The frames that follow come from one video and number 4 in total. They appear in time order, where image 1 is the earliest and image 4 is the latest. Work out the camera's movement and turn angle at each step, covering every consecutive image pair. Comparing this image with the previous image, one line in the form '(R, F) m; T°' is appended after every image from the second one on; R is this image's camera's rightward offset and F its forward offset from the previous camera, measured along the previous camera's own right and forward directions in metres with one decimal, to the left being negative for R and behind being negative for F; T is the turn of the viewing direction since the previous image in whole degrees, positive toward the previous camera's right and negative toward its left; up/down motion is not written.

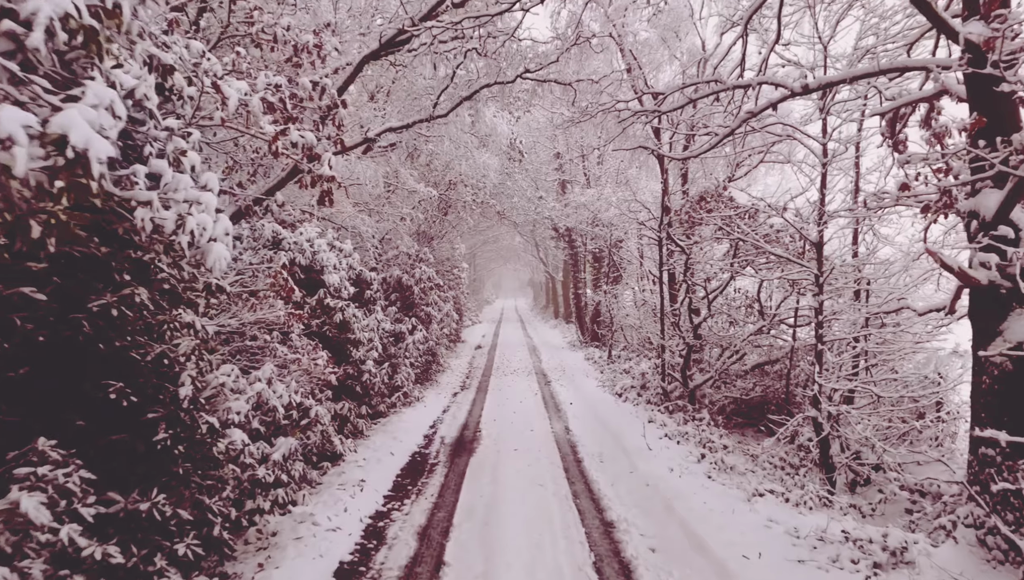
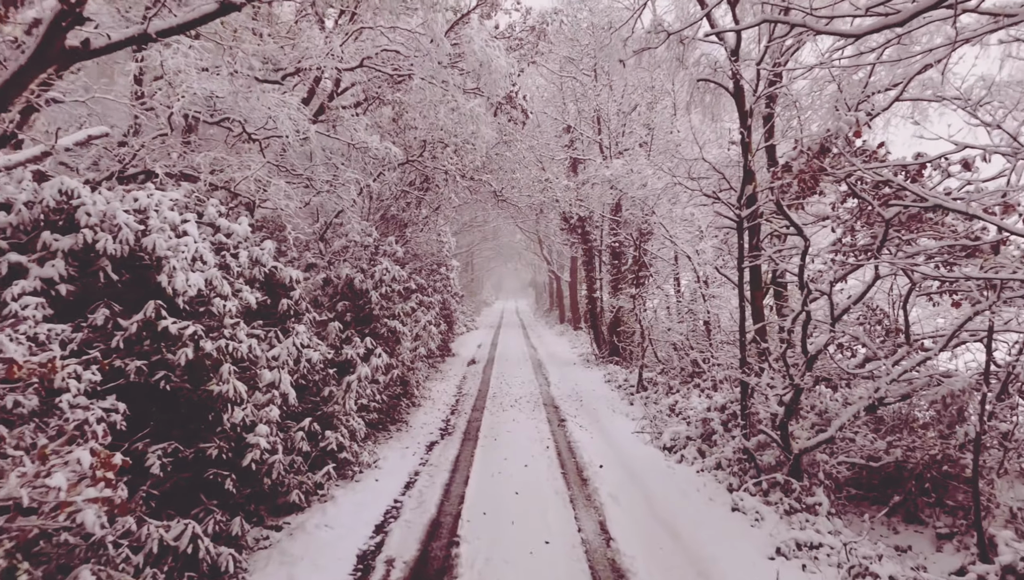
(0.0, +3.7) m; 0°
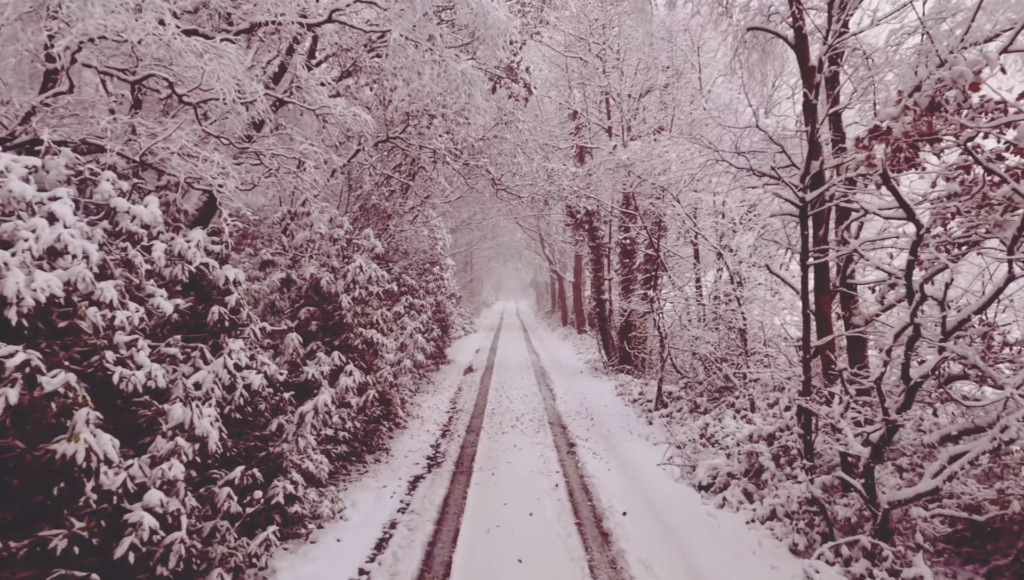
(0.0, +1.5) m; 0°
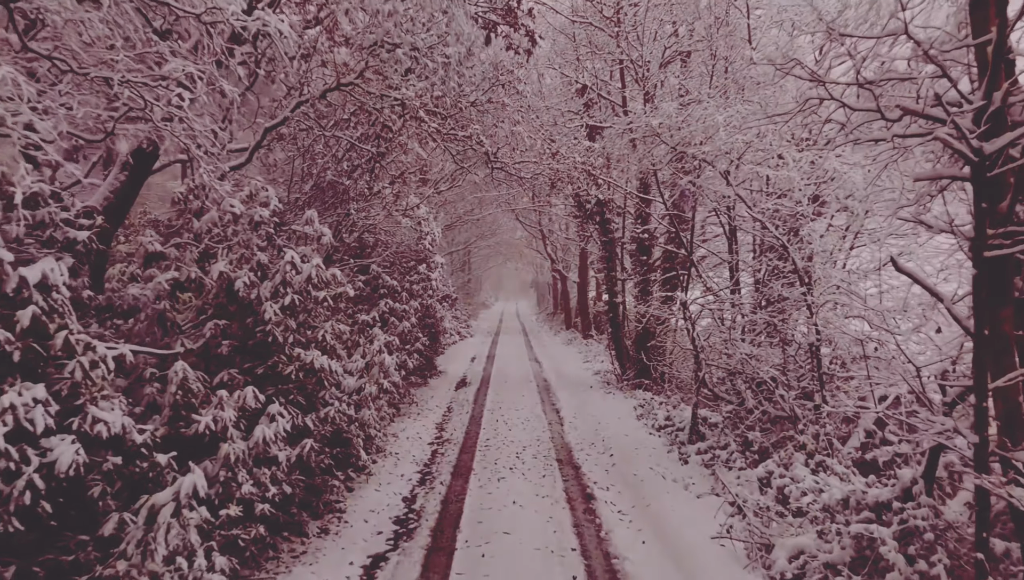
(0.0, +2.1) m; 0°
